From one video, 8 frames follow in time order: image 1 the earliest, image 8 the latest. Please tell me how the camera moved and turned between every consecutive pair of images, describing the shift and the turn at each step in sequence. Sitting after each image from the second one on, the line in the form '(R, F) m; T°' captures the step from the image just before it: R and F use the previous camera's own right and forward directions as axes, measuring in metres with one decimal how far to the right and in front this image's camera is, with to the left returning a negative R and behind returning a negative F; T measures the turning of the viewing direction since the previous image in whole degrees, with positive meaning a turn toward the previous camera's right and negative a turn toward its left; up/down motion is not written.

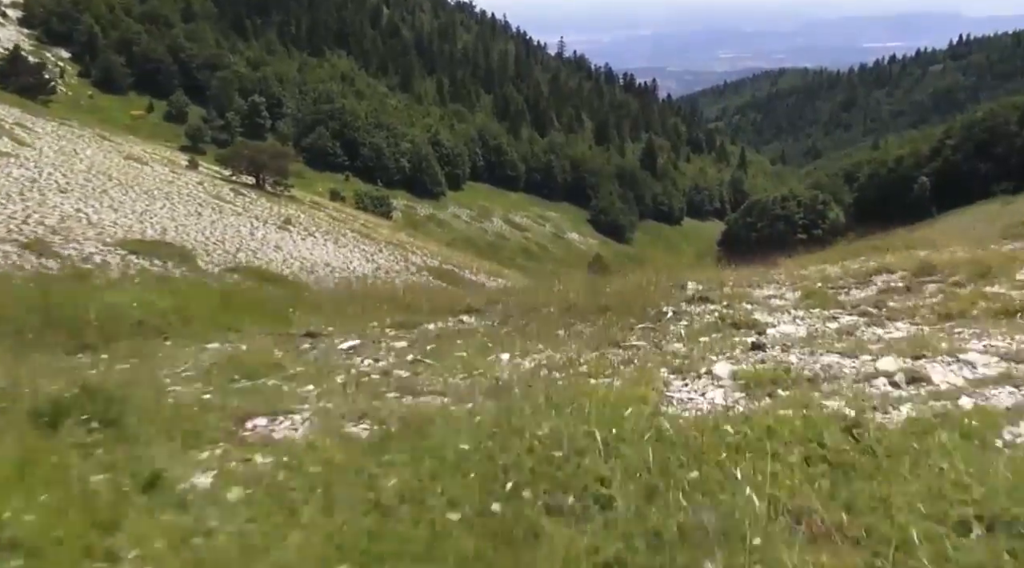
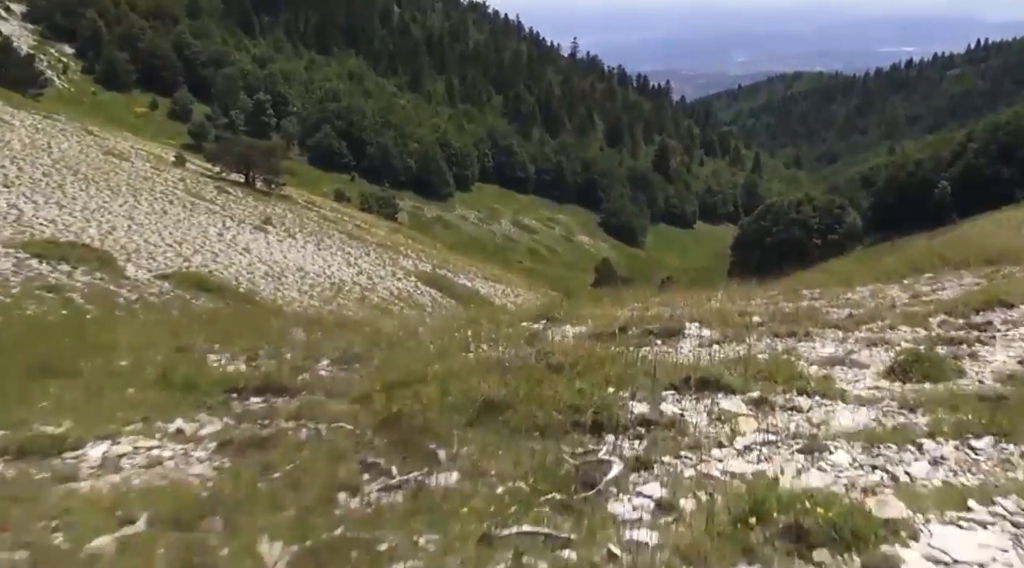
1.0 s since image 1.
(+0.7, +3.5) m; -1°
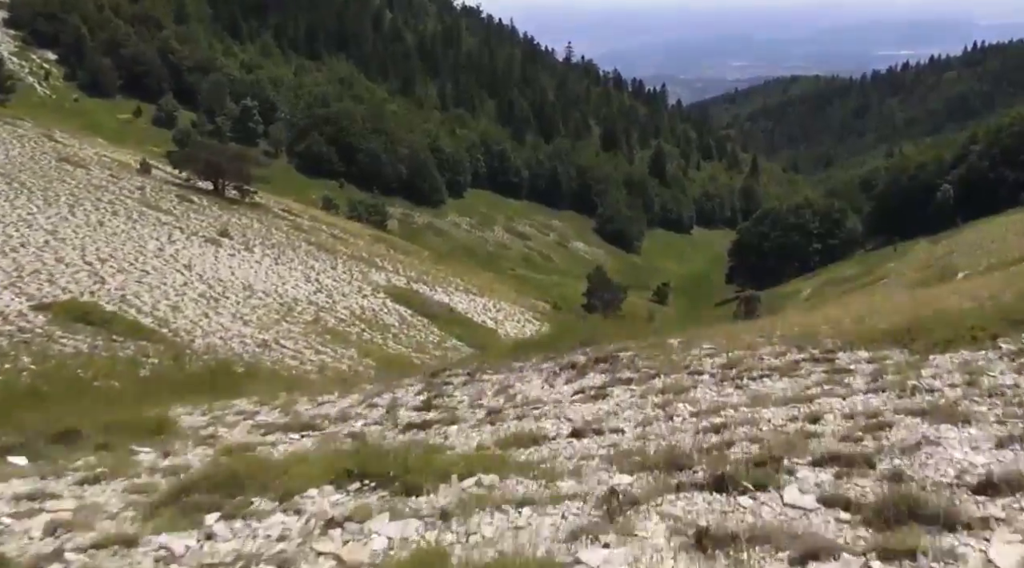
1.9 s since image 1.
(+0.8, +3.6) m; 0°
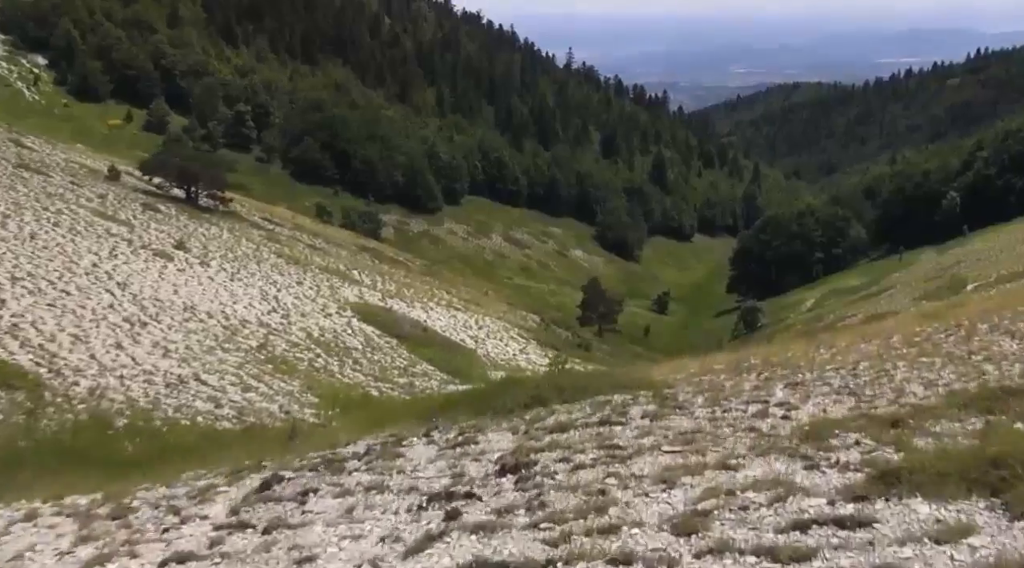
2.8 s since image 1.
(+0.9, +3.1) m; 0°
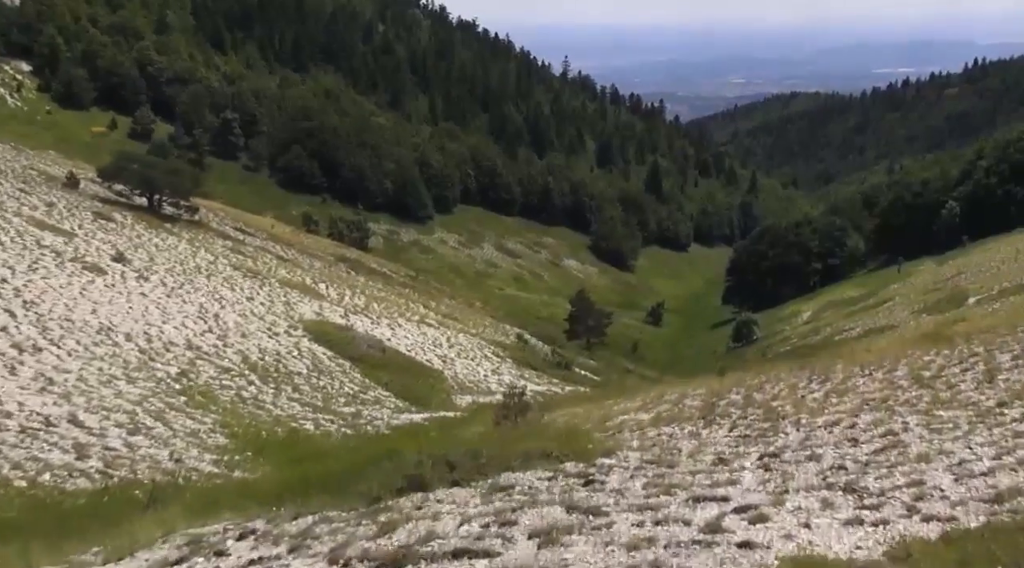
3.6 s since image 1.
(+1.1, +3.0) m; 0°
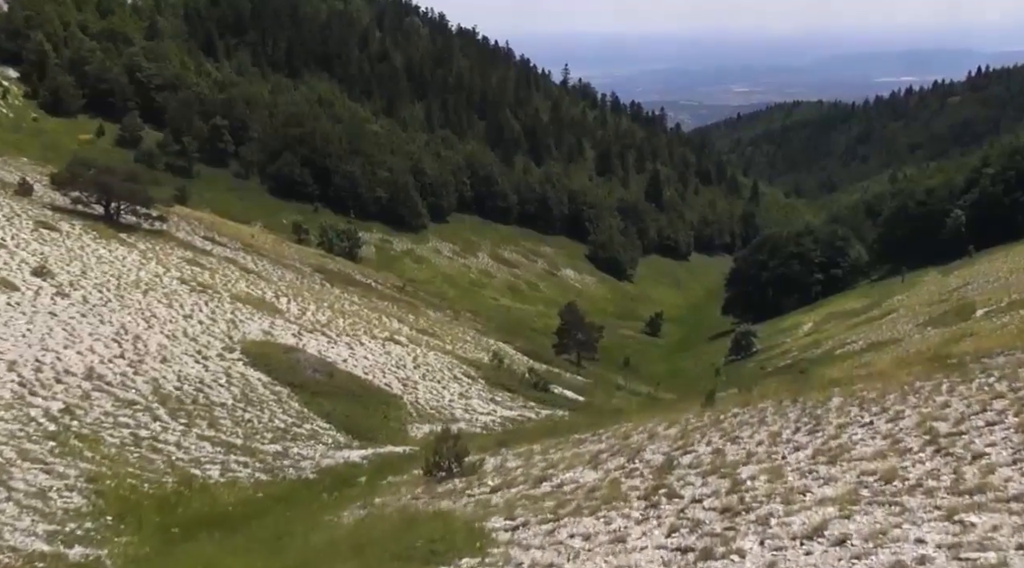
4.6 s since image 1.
(+1.3, +3.4) m; 0°
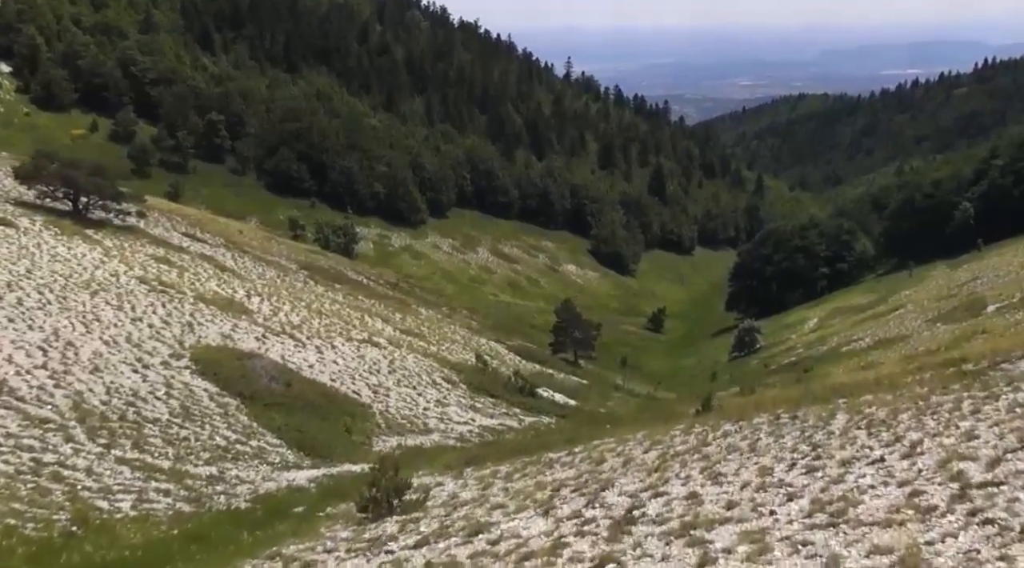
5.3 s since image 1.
(+0.9, +2.6) m; 0°
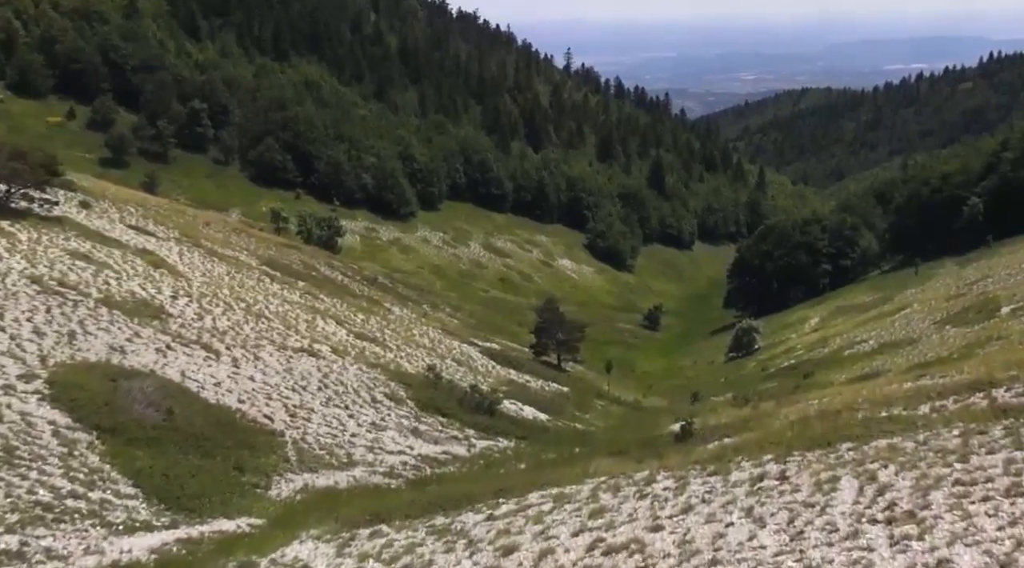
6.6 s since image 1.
(+1.7, +5.1) m; 0°
